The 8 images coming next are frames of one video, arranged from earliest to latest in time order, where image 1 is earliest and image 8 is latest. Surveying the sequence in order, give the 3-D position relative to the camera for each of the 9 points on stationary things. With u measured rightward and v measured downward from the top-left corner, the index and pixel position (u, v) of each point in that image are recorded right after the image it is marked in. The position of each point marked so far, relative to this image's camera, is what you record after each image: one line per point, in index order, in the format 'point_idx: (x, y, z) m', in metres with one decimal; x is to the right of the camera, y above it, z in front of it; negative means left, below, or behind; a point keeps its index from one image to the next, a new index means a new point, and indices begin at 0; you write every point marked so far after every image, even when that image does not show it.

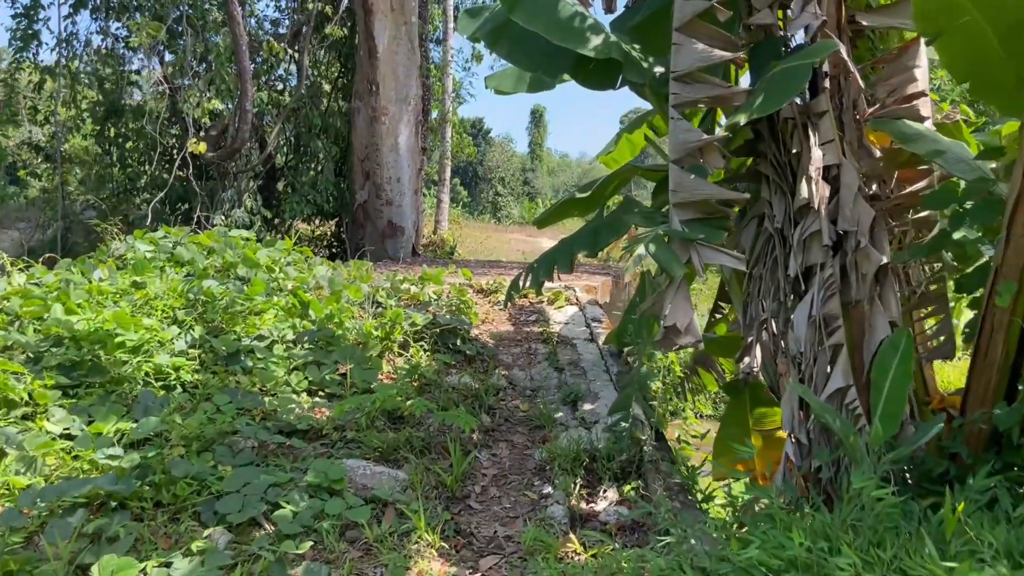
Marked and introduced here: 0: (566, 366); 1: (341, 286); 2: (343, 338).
0: (+0.2, -0.3, +3.5) m
1: (-0.8, 0.0, +3.9) m
2: (-0.7, -0.2, +3.5) m
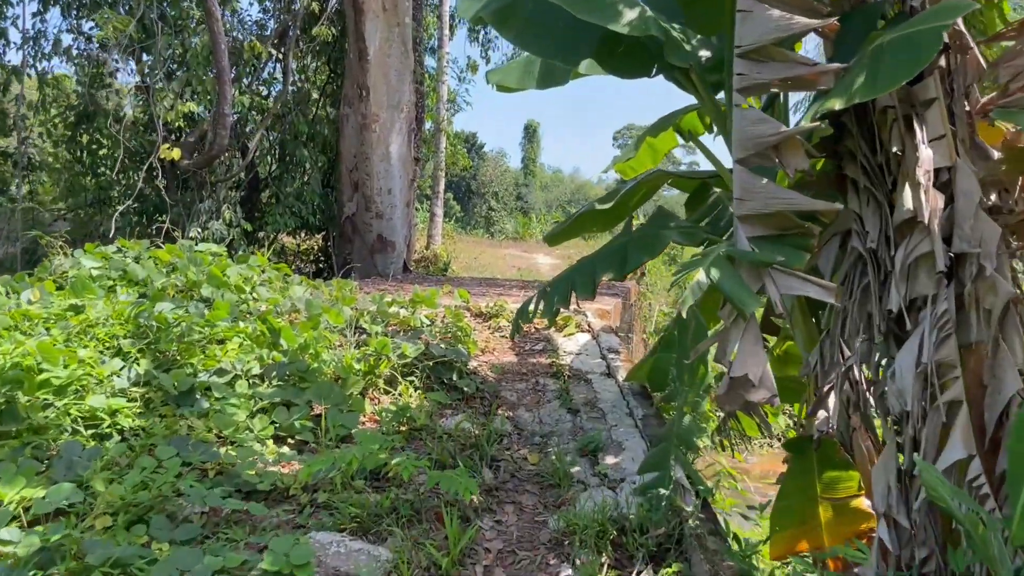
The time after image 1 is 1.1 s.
0: (+0.2, -0.4, +3.0) m
1: (-0.8, -0.1, +3.4) m
2: (-0.7, -0.3, +3.0) m
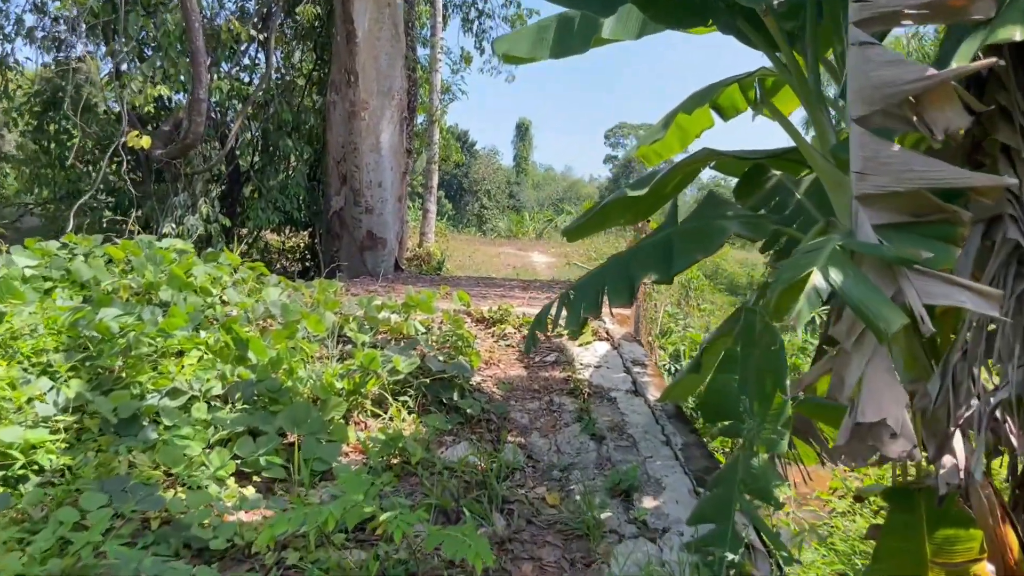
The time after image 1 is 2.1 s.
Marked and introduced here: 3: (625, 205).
0: (+0.3, -0.4, +2.5) m
1: (-0.8, -0.1, +2.9) m
2: (-0.6, -0.3, +2.5) m
3: (+0.3, +0.2, +2.5) m
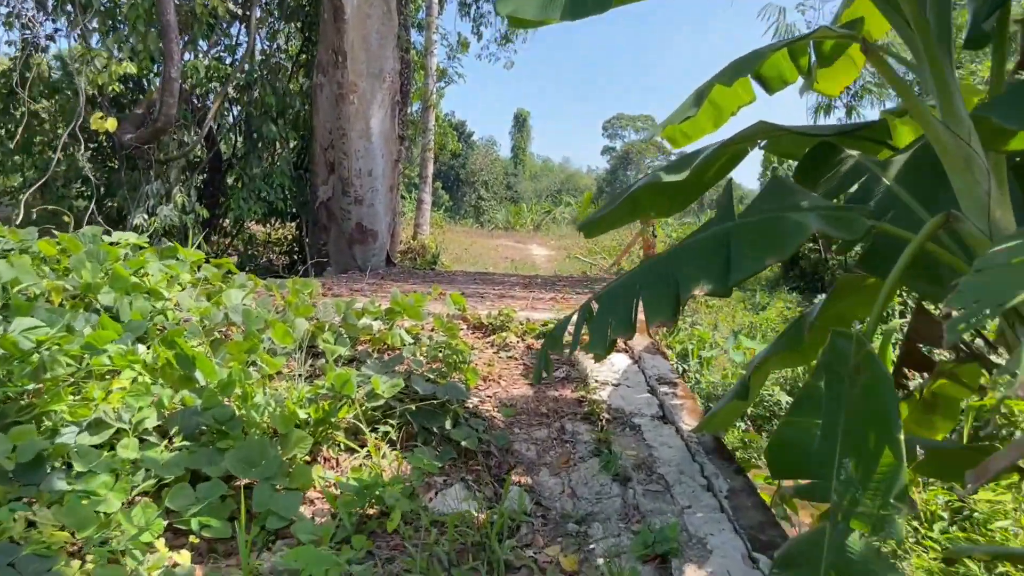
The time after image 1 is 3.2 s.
0: (+0.3, -0.5, +2.1) m
1: (-0.7, -0.1, +2.5) m
2: (-0.6, -0.3, +2.0) m
3: (+0.4, +0.2, +2.0) m
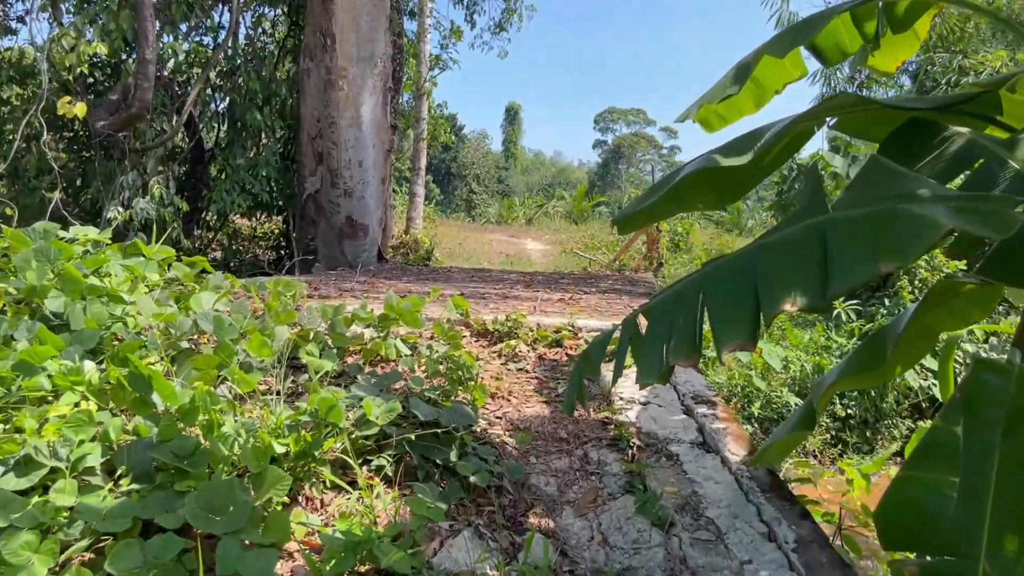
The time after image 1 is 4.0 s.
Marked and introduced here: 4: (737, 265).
0: (+0.3, -0.5, +1.7) m
1: (-0.7, -0.1, +2.1) m
2: (-0.6, -0.3, +1.7) m
3: (+0.4, +0.2, +1.6) m
4: (+0.4, 0.0, +1.3) m
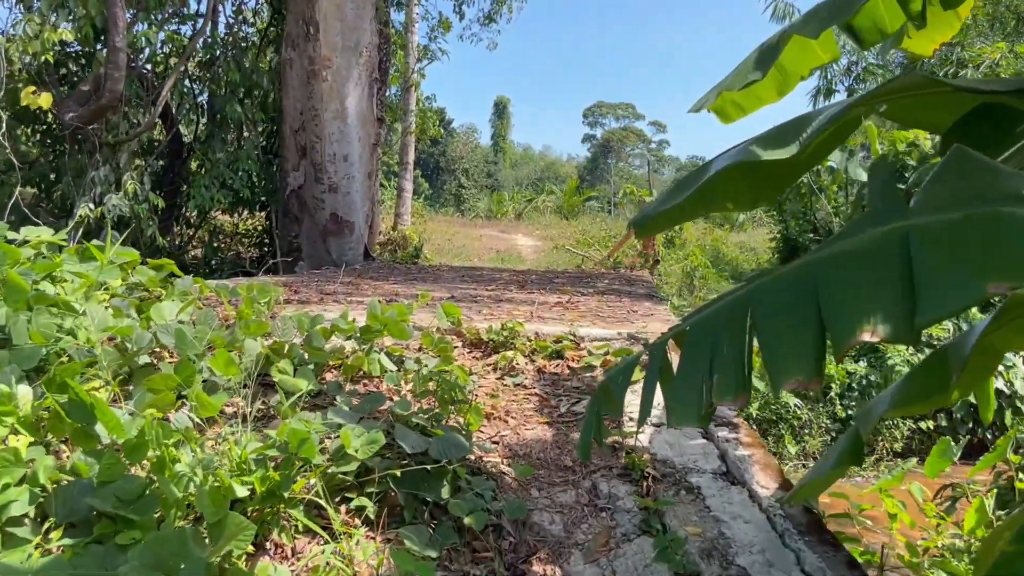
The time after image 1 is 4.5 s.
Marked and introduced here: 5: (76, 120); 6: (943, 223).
0: (+0.3, -0.5, +1.5) m
1: (-0.7, -0.1, +1.9) m
2: (-0.6, -0.4, +1.4) m
3: (+0.4, +0.2, +1.4) m
4: (+0.4, 0.0, +1.1) m
5: (-2.6, +1.0, +5.0) m
6: (+0.5, +0.1, +1.0) m
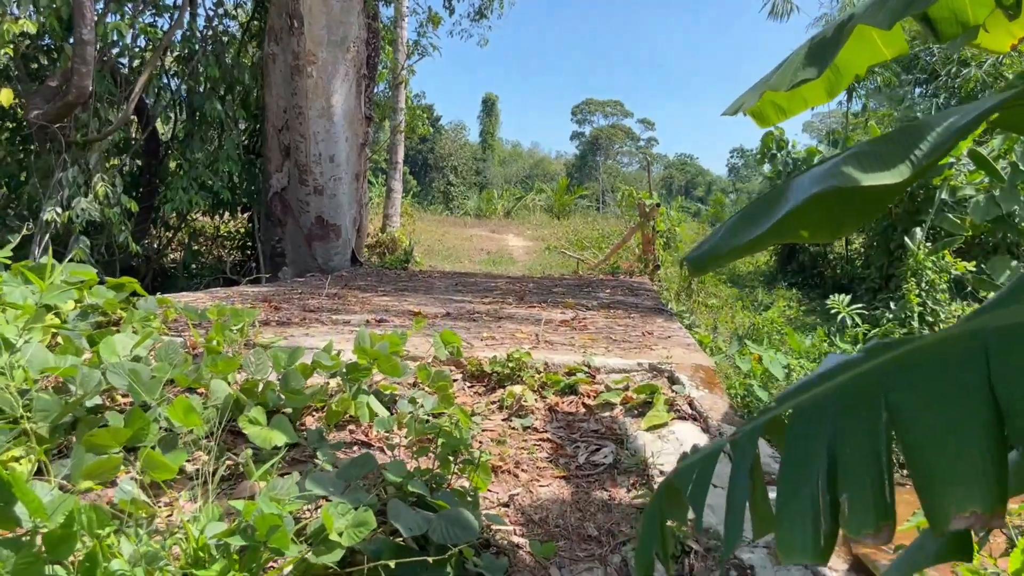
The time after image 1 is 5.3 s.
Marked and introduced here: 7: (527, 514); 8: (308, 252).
0: (+0.4, -0.6, +1.2) m
1: (-0.7, -0.2, +1.6) m
2: (-0.6, -0.4, +1.1) m
3: (+0.4, +0.1, +1.1) m
4: (+0.4, -0.1, +0.8) m
5: (-2.6, +1.0, +4.7) m
6: (+0.5, 0.0, +0.7) m
7: (0.0, -0.4, +1.6) m
8: (-1.4, +0.3, +5.9) m
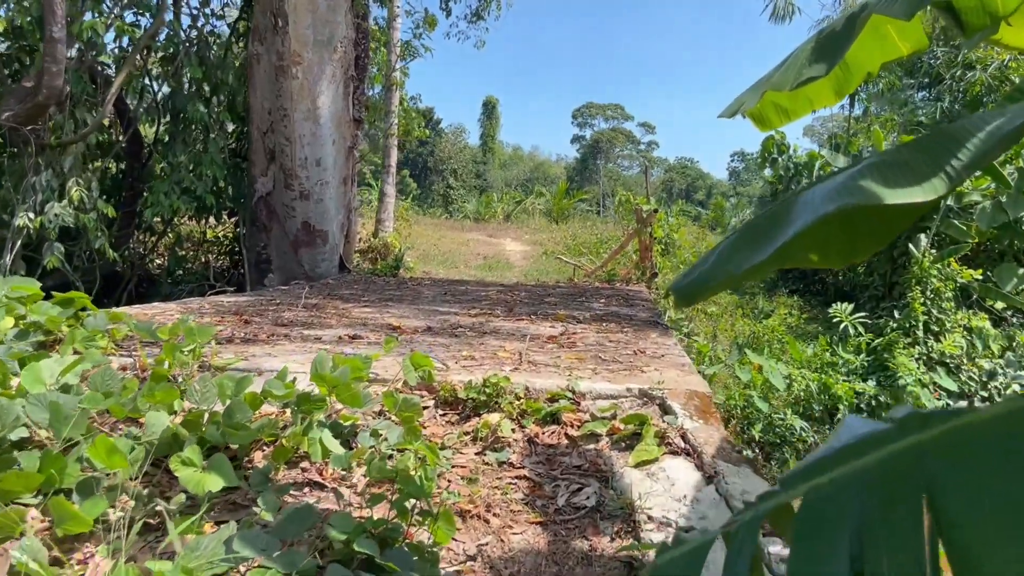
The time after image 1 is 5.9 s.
0: (+0.3, -0.6, +1.0) m
1: (-0.7, -0.3, +1.4) m
2: (-0.6, -0.5, +0.9) m
3: (+0.4, +0.1, +0.9) m
4: (+0.3, -0.1, +0.6) m
5: (-2.7, +0.9, +4.5) m
6: (+0.5, 0.0, +0.5) m
7: (0.0, -0.5, +1.4) m
8: (-1.5, +0.2, +5.7) m
